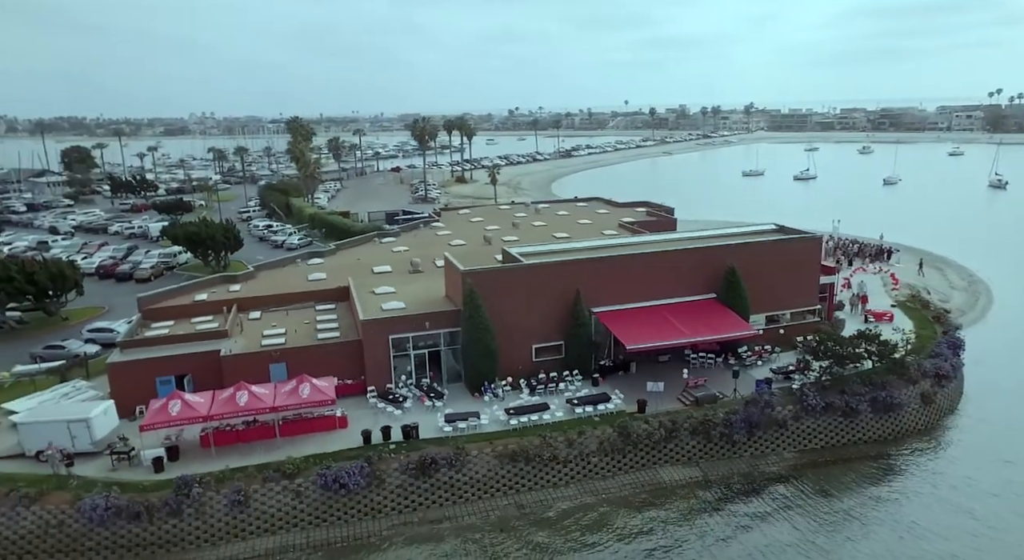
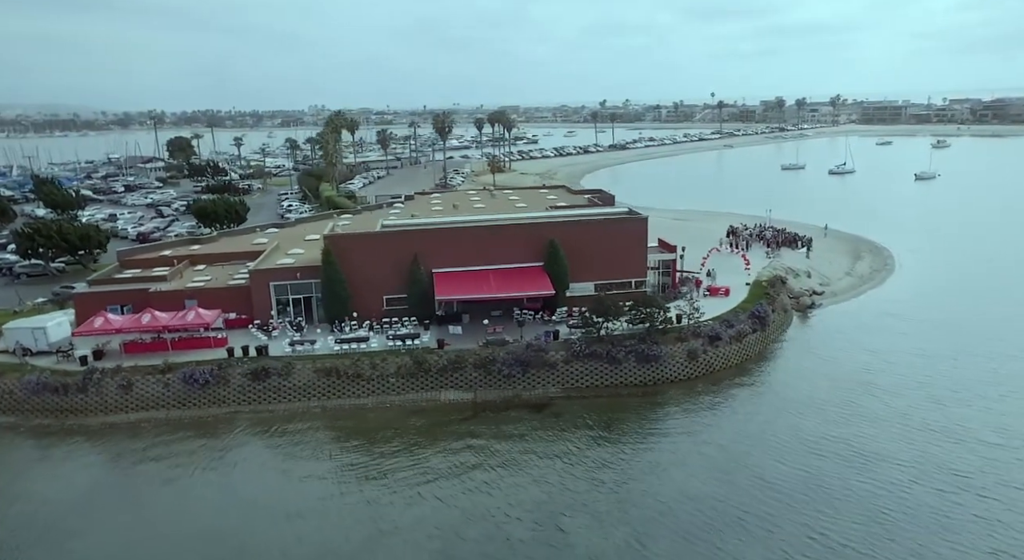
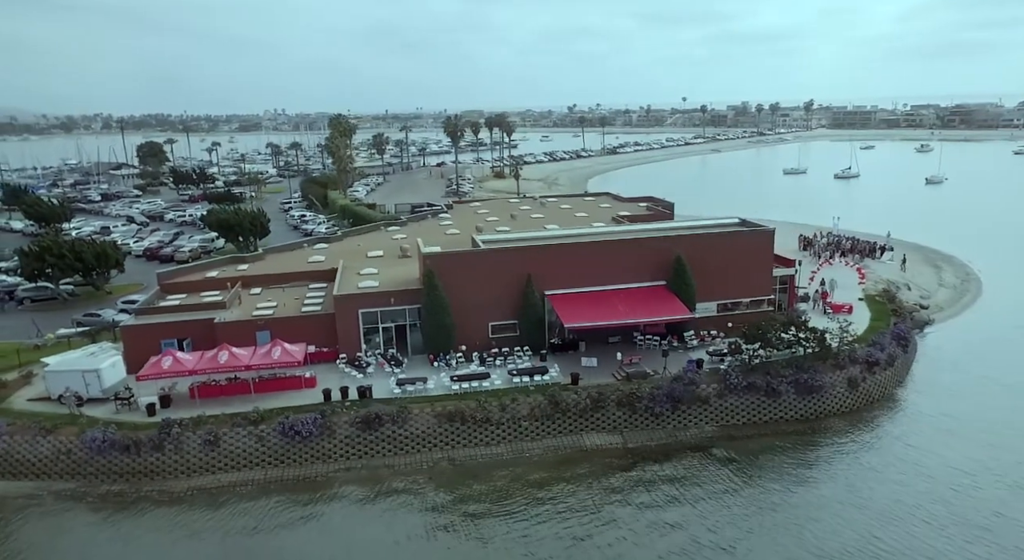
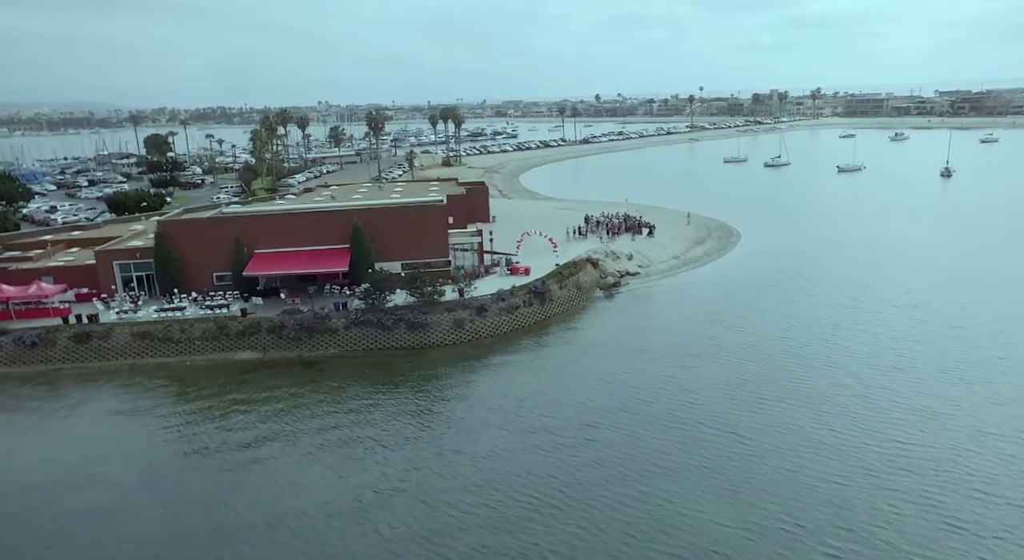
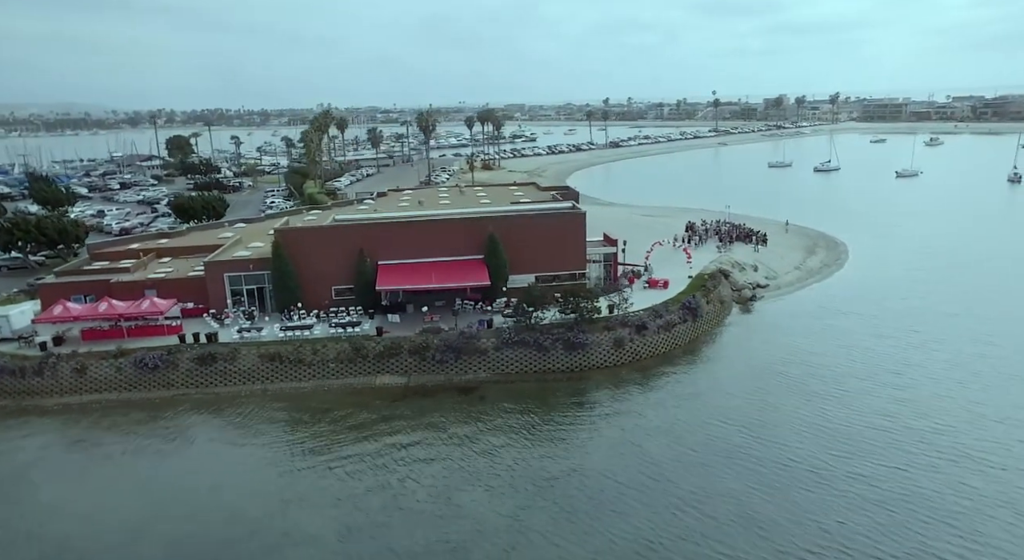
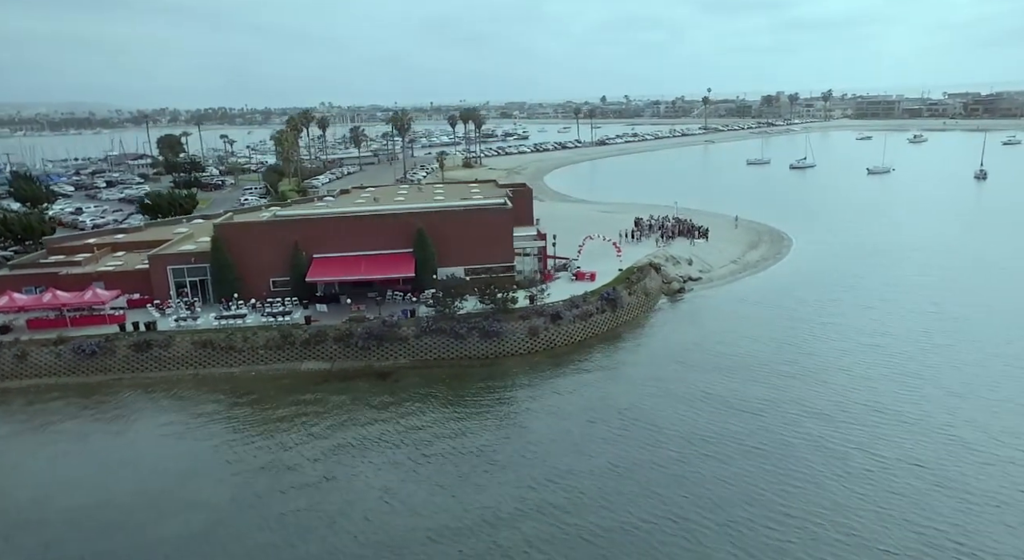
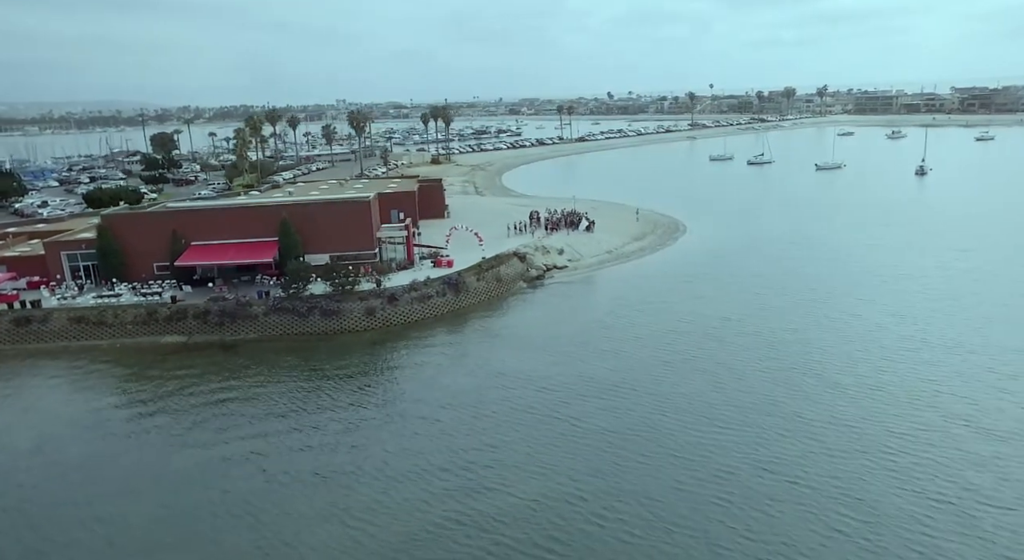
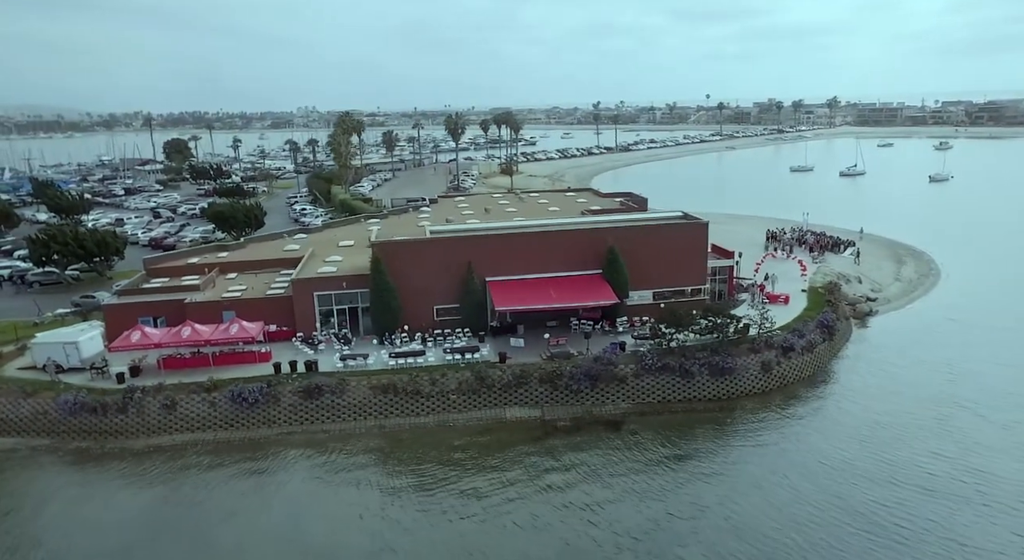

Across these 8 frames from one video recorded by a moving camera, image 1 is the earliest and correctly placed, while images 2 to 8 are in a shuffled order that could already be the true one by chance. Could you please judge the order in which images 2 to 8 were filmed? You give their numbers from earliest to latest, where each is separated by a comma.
3, 8, 2, 5, 6, 4, 7
